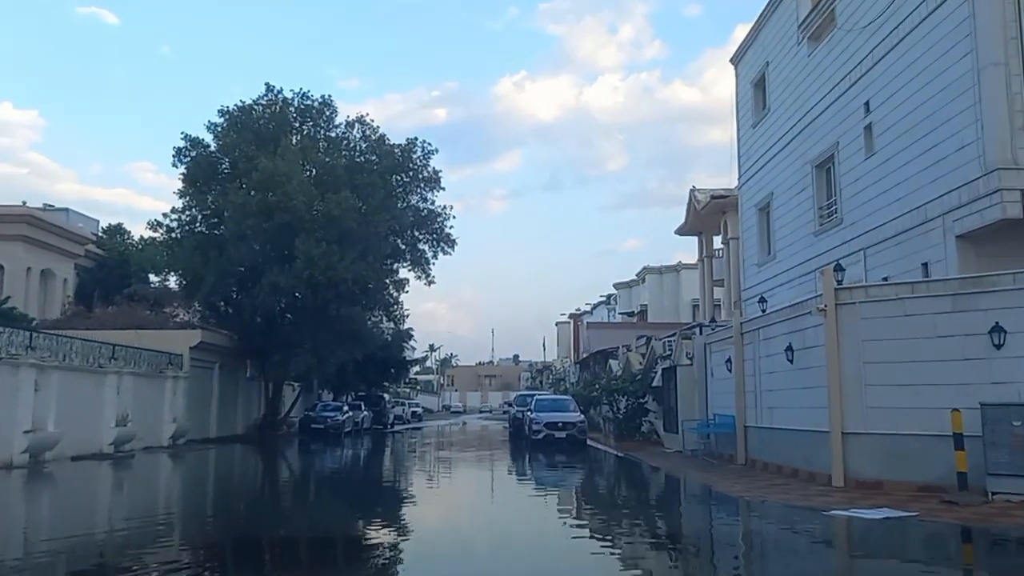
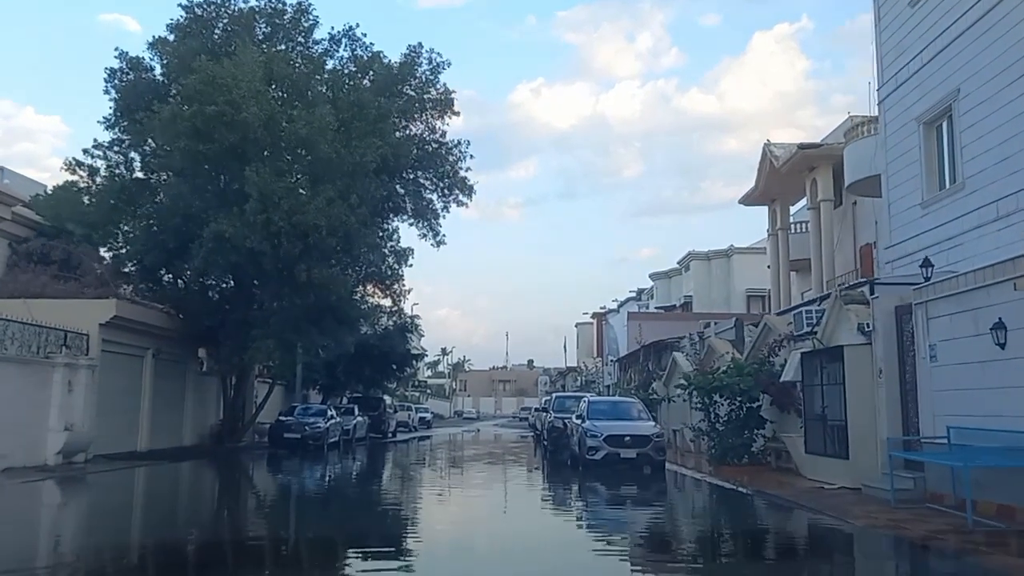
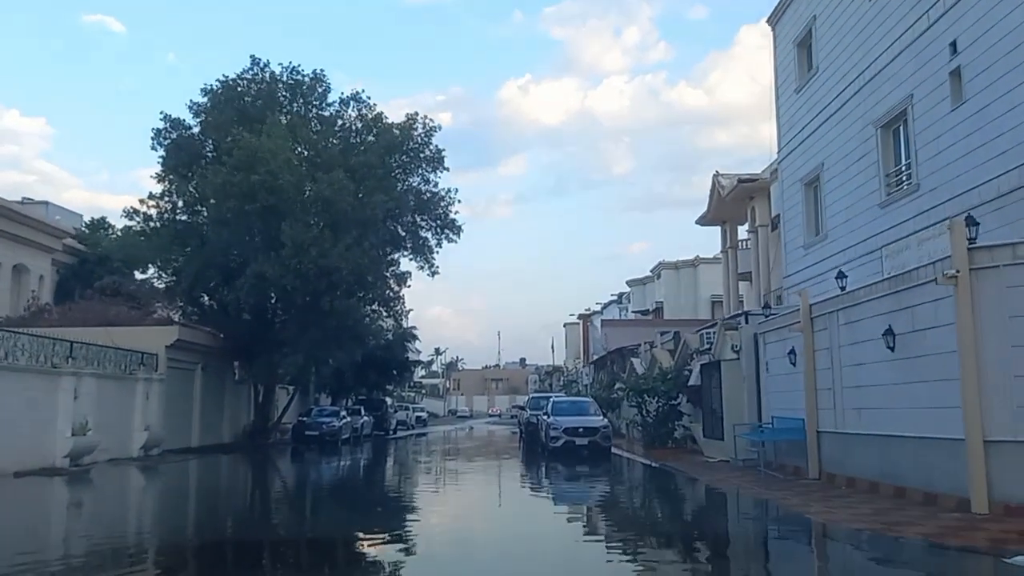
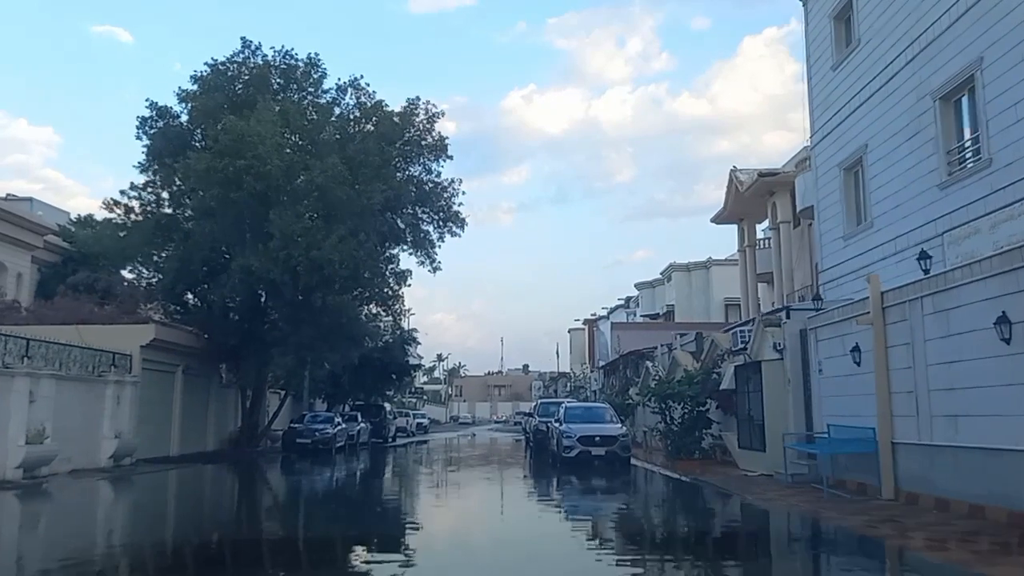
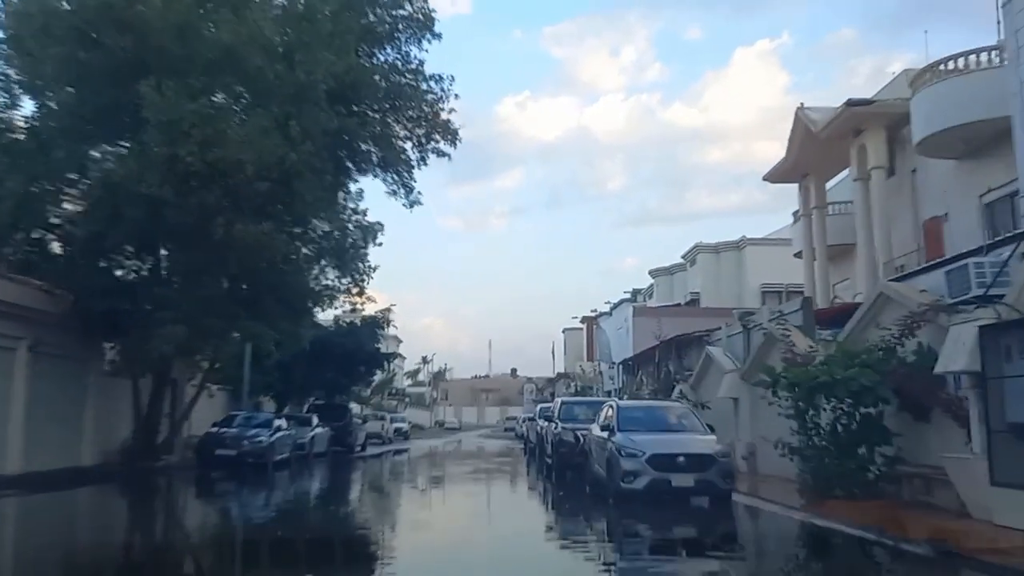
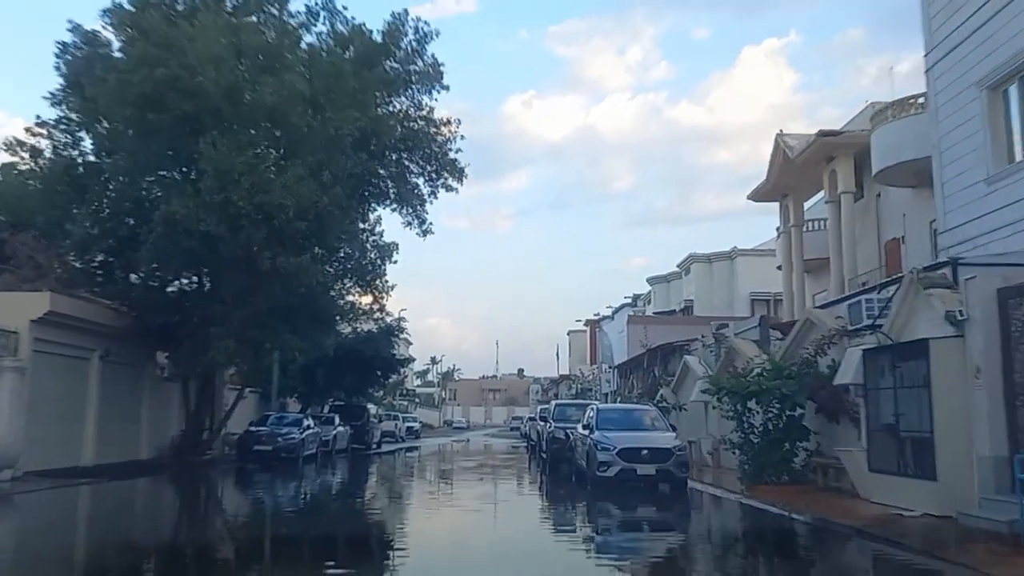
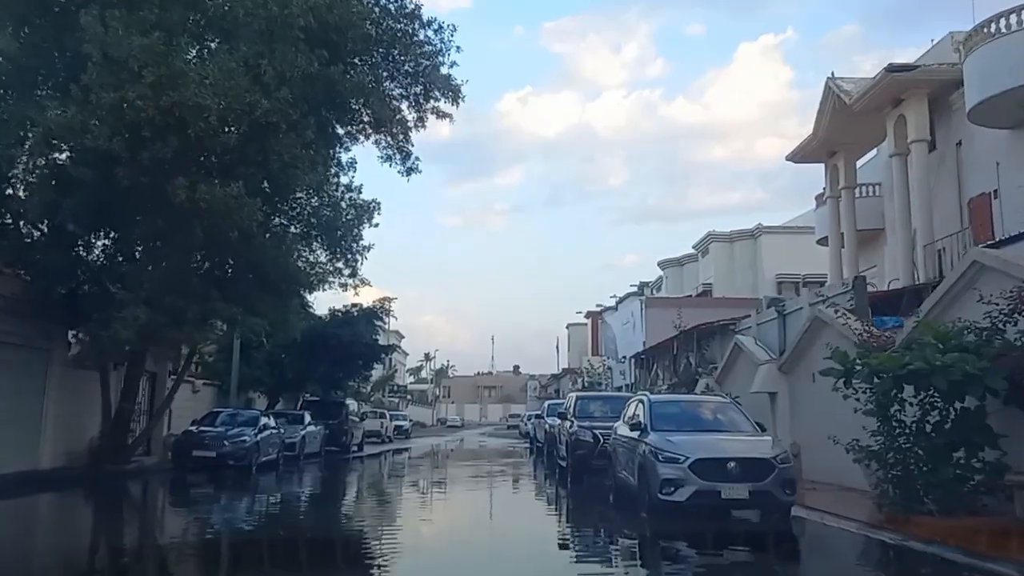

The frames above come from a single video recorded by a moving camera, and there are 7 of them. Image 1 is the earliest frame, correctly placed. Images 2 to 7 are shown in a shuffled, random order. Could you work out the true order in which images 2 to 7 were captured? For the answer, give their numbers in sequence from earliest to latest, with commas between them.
3, 4, 2, 6, 5, 7
